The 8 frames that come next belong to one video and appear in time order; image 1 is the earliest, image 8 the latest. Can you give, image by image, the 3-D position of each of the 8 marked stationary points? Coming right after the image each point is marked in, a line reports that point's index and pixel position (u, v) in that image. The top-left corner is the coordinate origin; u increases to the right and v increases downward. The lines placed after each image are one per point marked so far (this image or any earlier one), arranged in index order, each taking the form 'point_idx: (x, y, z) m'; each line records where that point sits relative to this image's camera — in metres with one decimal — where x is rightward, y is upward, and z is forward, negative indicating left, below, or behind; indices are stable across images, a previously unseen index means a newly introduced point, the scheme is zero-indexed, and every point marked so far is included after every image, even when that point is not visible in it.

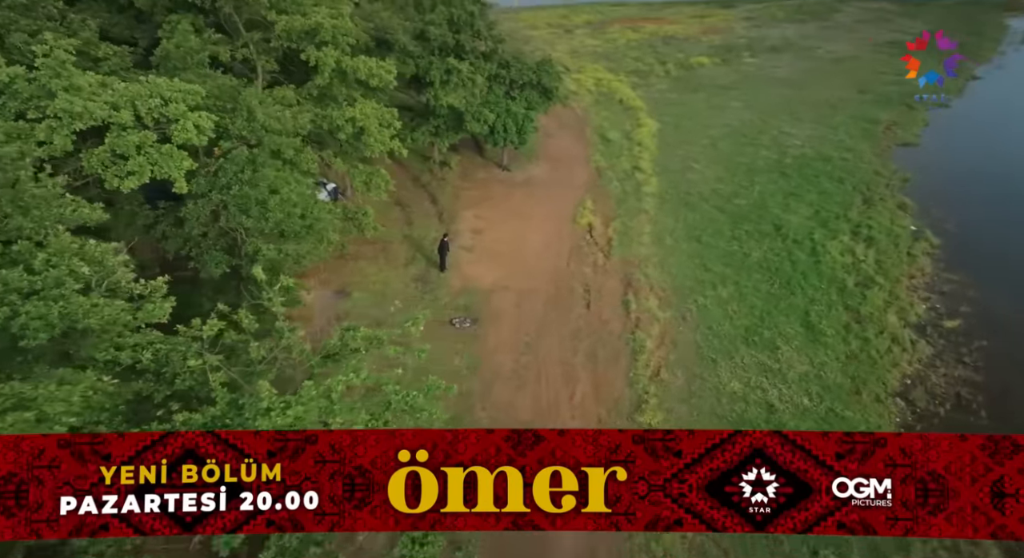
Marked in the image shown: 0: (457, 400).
0: (-1.4, -3.1, +18.4) m
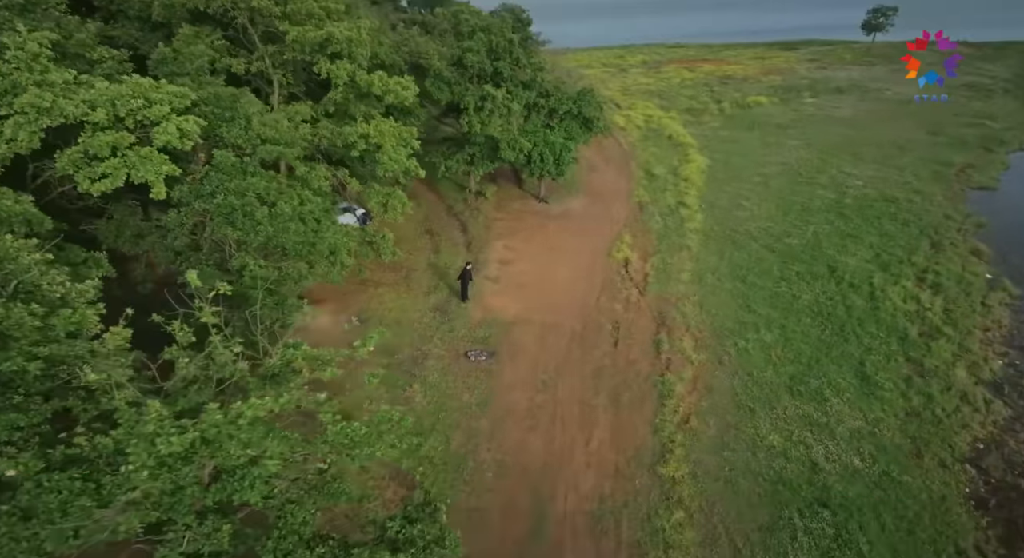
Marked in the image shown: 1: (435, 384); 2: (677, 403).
0: (-1.2, -3.7, +17.0) m
1: (-2.0, -2.7, +18.8) m
2: (+4.3, -3.2, +18.6) m
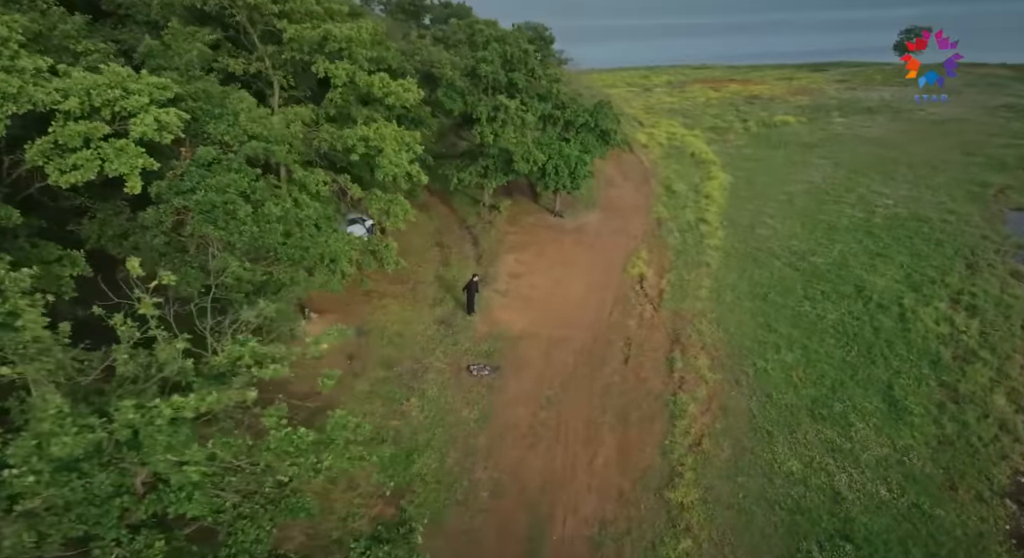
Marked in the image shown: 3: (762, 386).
0: (-1.2, -3.9, +16.1) m
1: (-2.0, -3.0, +18.0) m
2: (+4.3, -3.5, +17.6) m
3: (+6.8, -2.9, +19.5) m
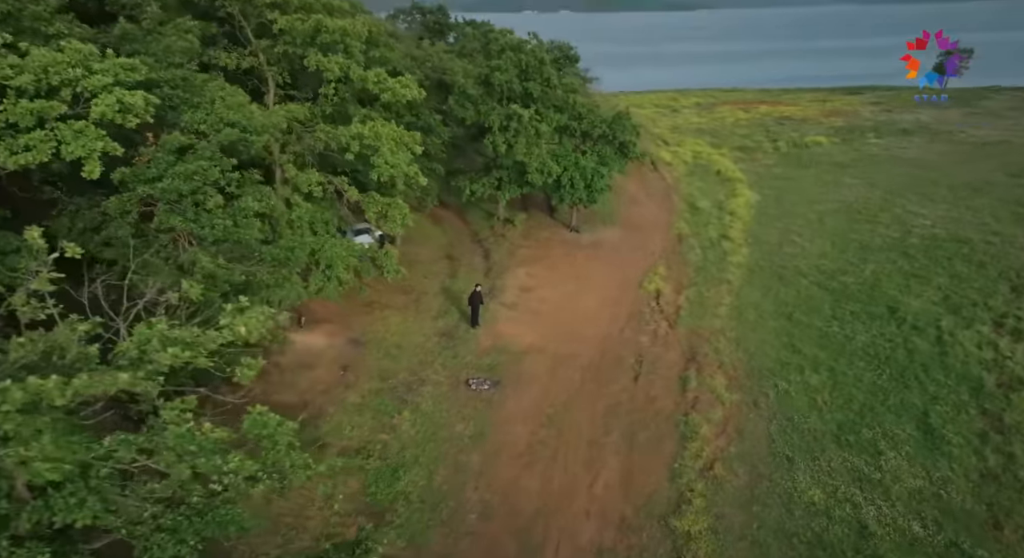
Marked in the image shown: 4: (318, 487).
0: (-1.3, -4.0, +15.0) m
1: (-2.0, -3.1, +16.9) m
2: (+4.2, -3.8, +16.2) m
3: (+6.8, -3.3, +18.1) m
4: (-3.8, -4.1, +14.1) m
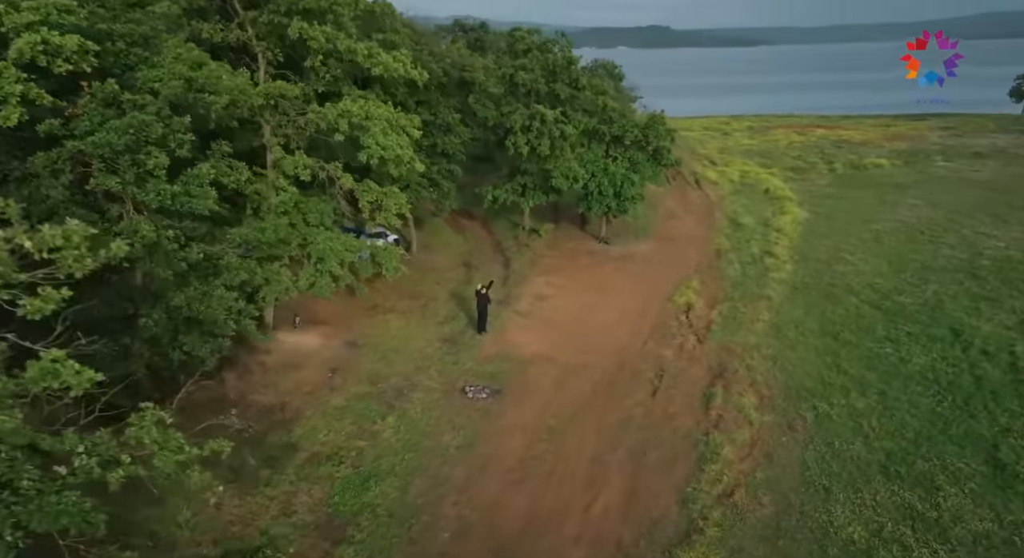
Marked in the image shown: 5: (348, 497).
0: (-1.6, -3.8, +13.2) m
1: (-2.1, -3.0, +15.3) m
2: (+4.1, -3.7, +14.0) m
3: (+6.8, -3.4, +15.7) m
4: (-4.1, -3.8, +12.5) m
5: (-2.9, -3.8, +12.7) m
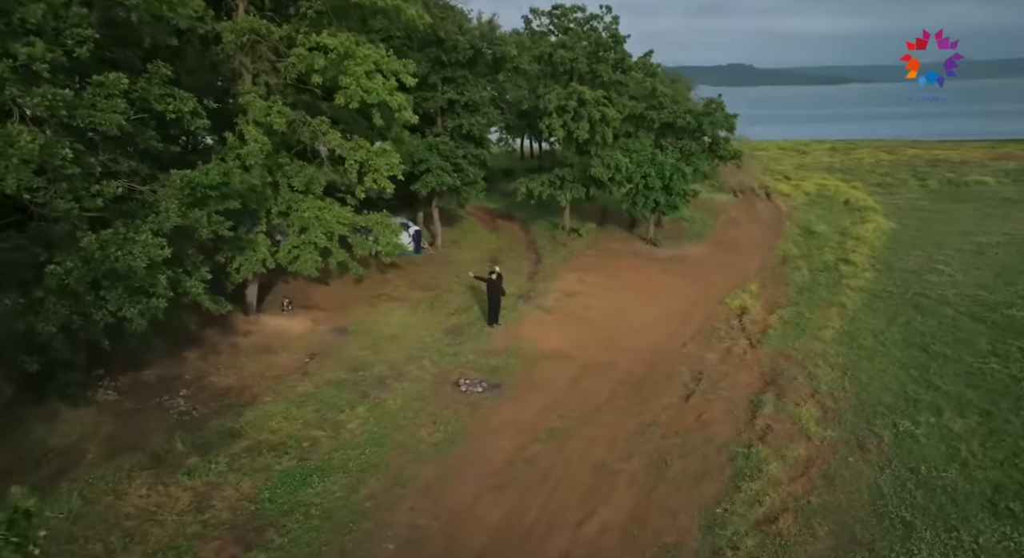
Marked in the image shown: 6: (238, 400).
0: (-1.9, -3.1, +10.6) m
1: (-2.2, -2.4, +12.7) m
2: (+3.8, -3.2, +10.8) m
3: (+6.7, -3.0, +12.3) m
4: (-4.5, -2.9, +10.2) m
5: (-3.3, -3.0, +10.2) m
6: (-4.9, -2.2, +12.7) m
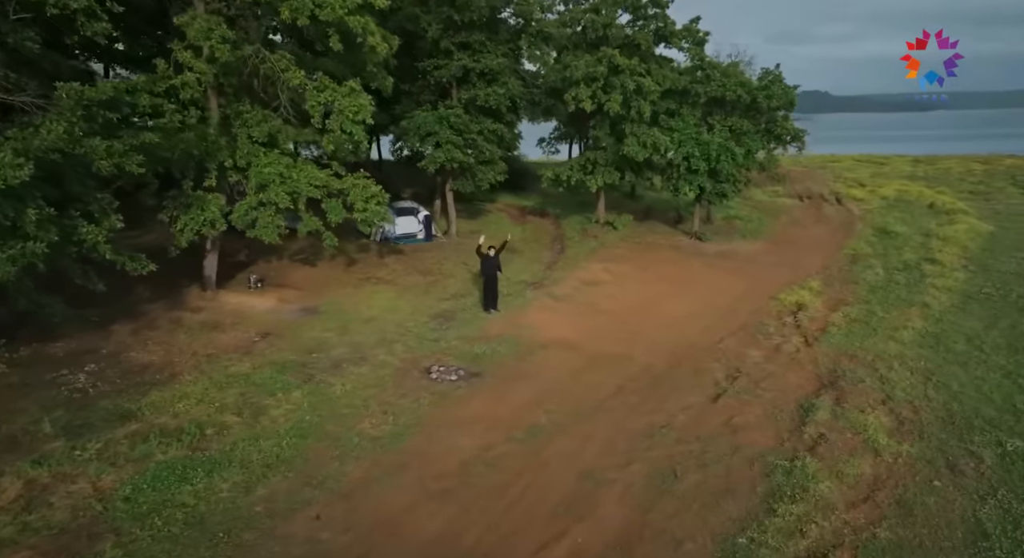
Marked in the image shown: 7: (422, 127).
0: (-2.5, -2.3, +8.0) m
1: (-2.6, -1.7, +10.2) m
2: (+3.2, -2.6, +7.7) m
3: (+6.2, -2.5, +8.9) m
4: (-5.1, -2.1, +7.8) m
5: (-3.9, -2.3, +7.7) m
6: (-5.2, -1.4, +10.4) m
7: (-2.3, +3.9, +18.6) m
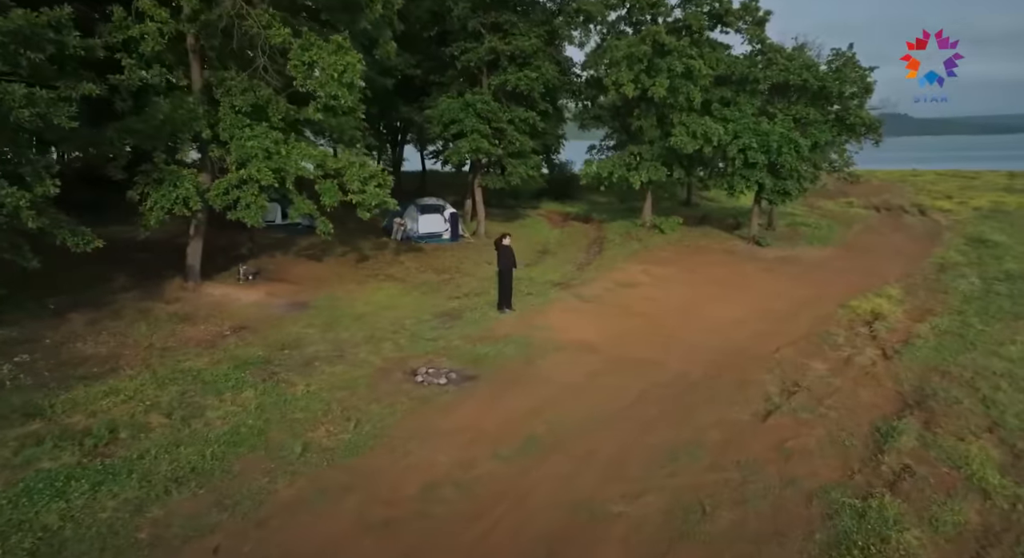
0: (-2.8, -2.0, +6.2) m
1: (-2.6, -1.4, +8.4) m
2: (+2.8, -2.3, +5.4) m
3: (+6.0, -2.3, +6.3) m
4: (-5.4, -1.7, +6.3) m
5: (-4.2, -1.9, +6.1) m
6: (-5.3, -1.1, +8.9) m
7: (-1.6, +3.9, +17.0) m
